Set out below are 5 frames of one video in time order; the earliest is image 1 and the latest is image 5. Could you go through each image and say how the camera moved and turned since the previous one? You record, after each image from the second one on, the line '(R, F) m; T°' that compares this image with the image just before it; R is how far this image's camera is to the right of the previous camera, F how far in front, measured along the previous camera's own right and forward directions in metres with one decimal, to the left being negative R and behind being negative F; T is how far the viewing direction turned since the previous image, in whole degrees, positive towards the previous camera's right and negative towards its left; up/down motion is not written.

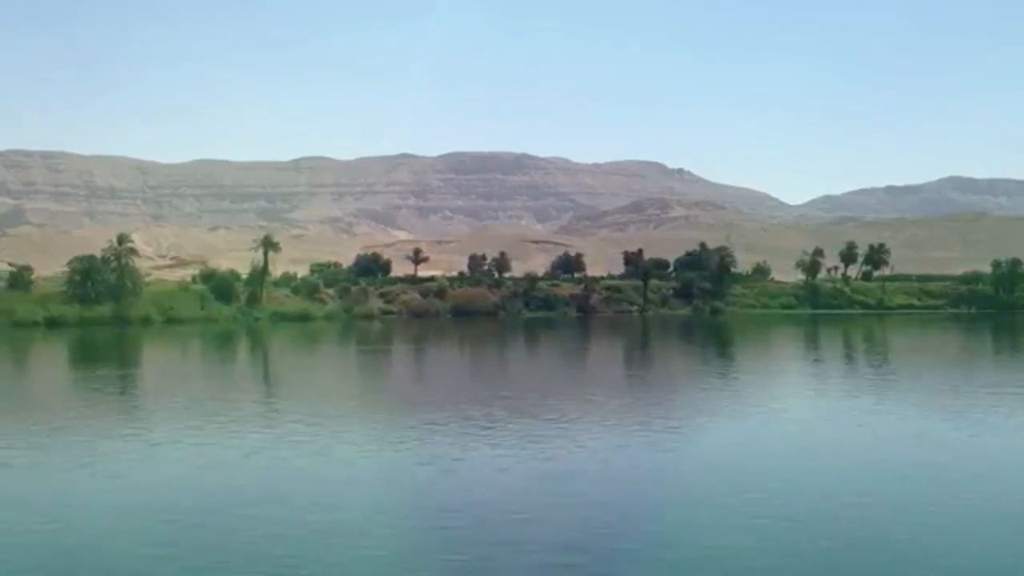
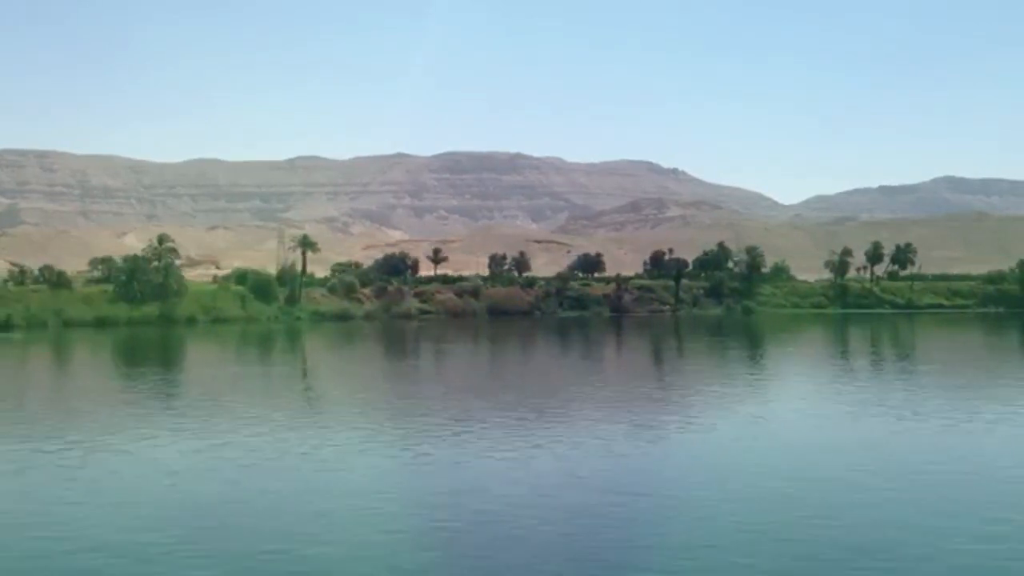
(-2.0, -0.1) m; 0°
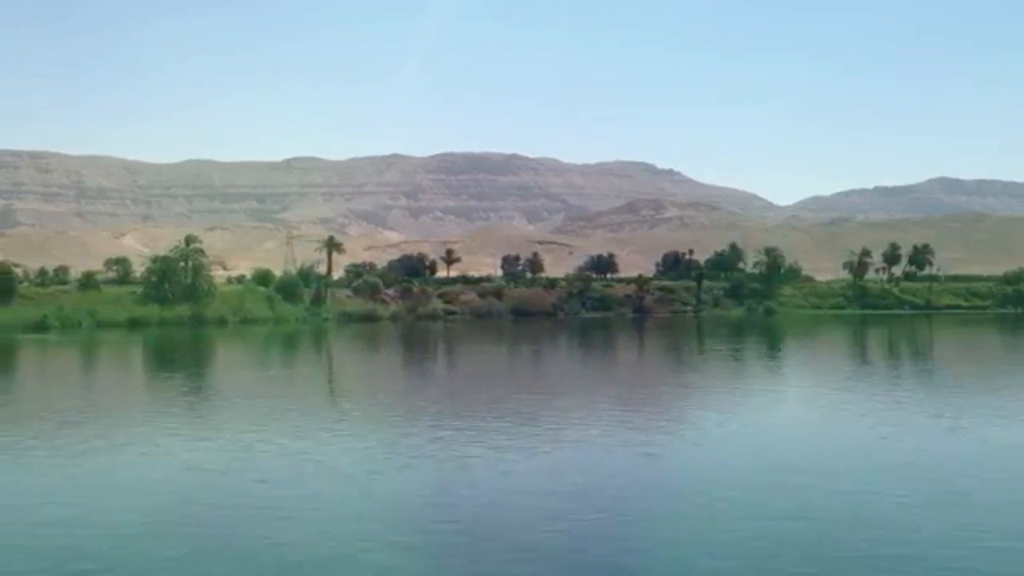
(-1.4, -0.1) m; 0°
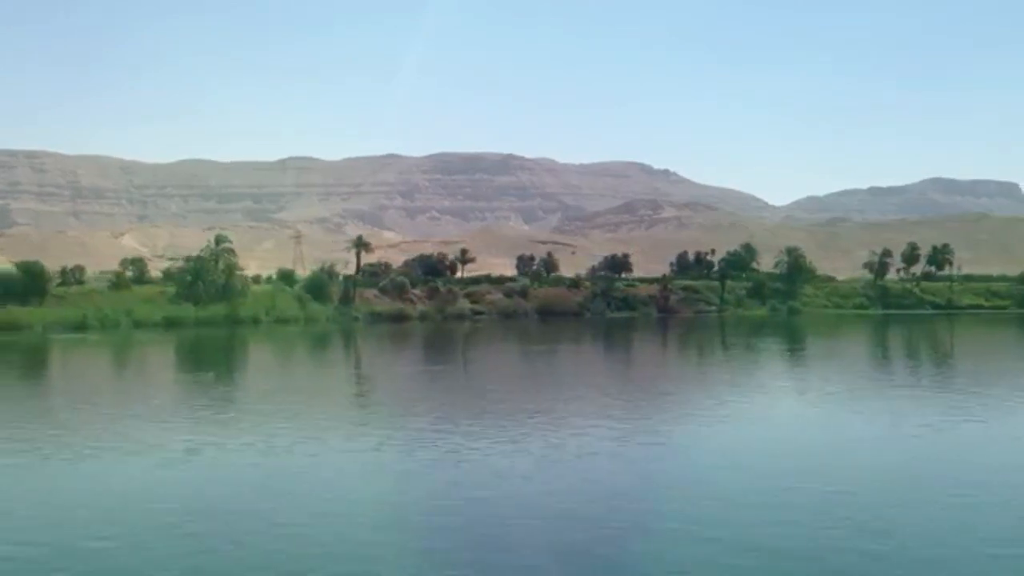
(-1.5, -0.1) m; 0°
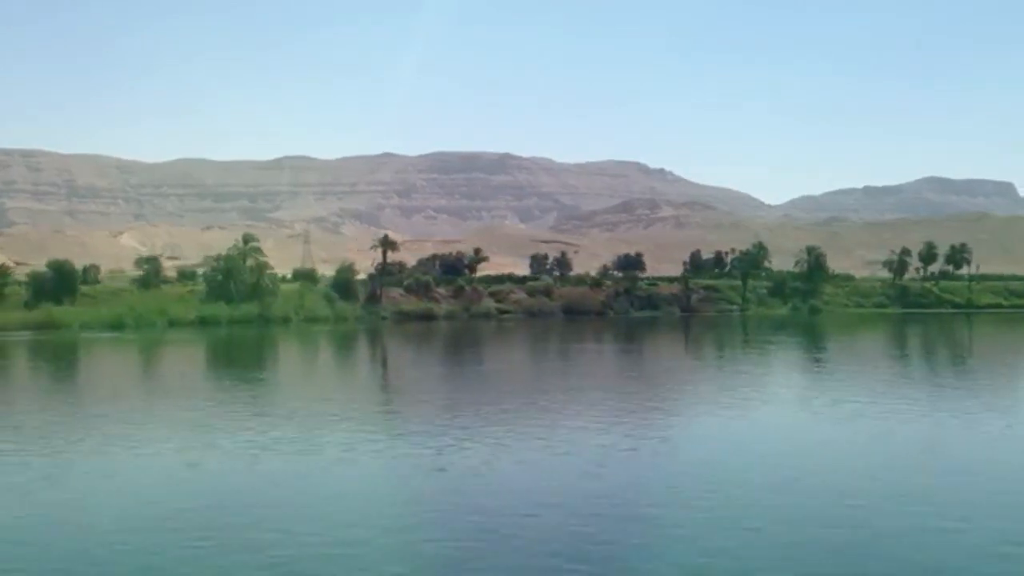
(-1.4, -0.1) m; 0°
